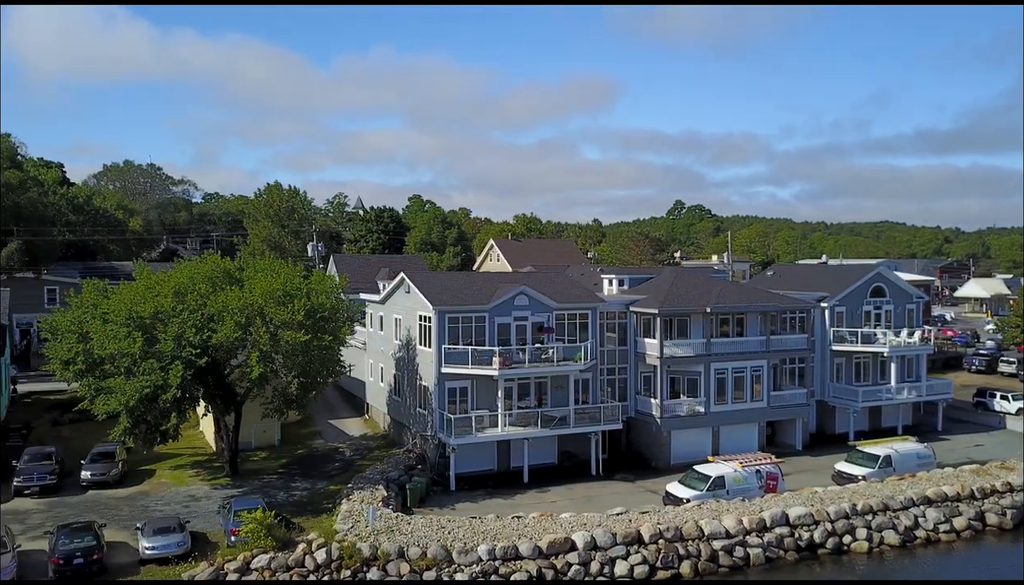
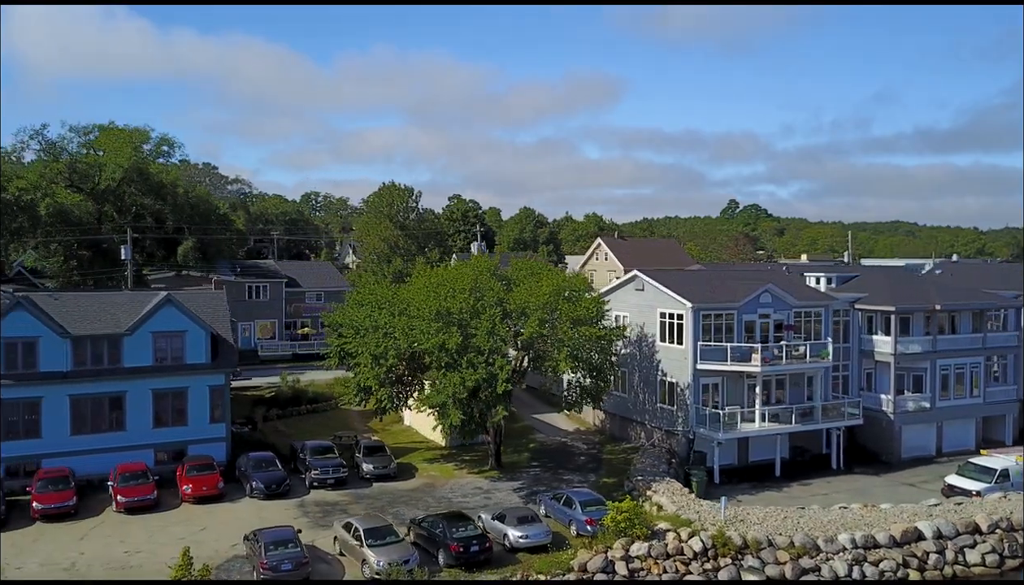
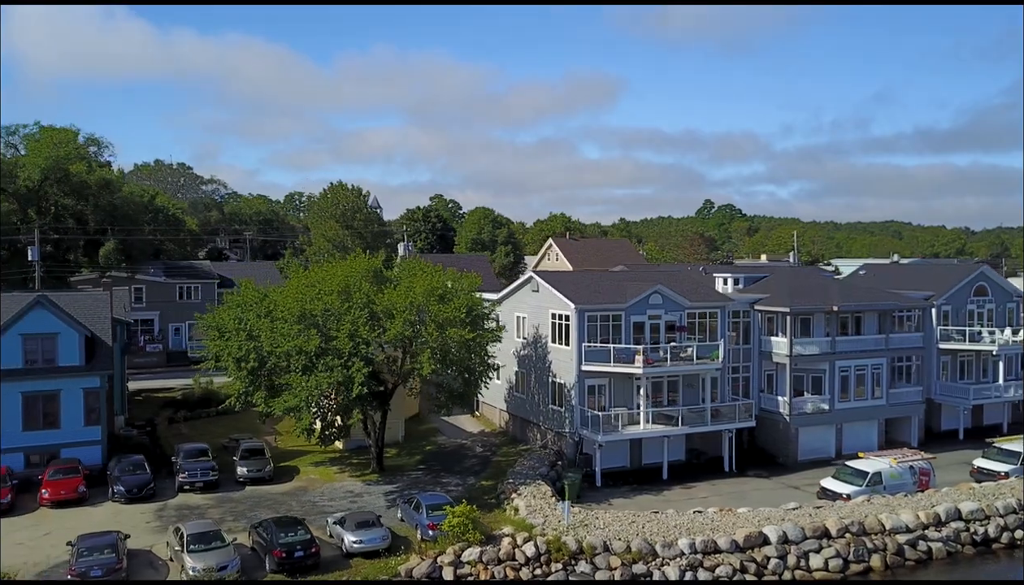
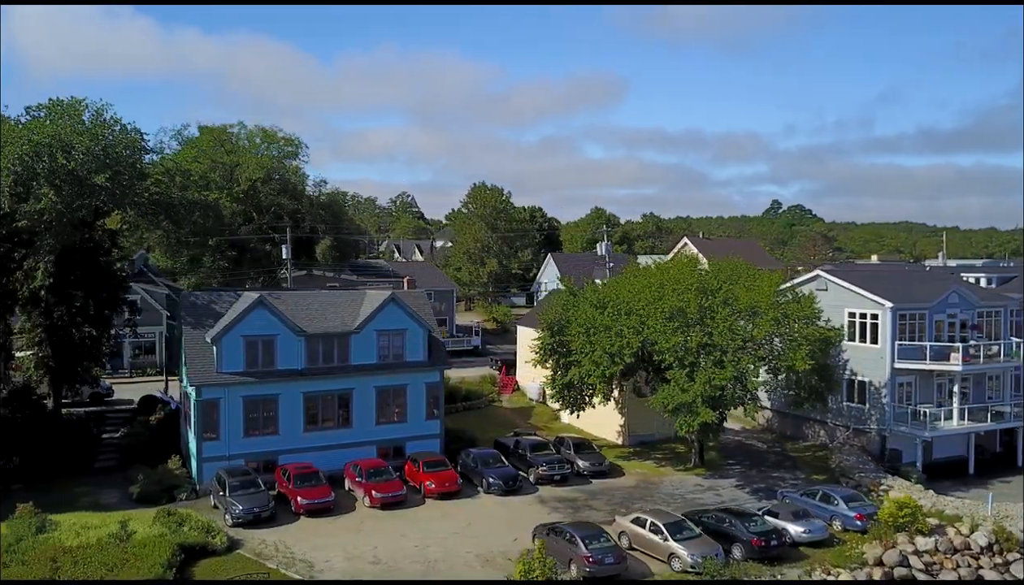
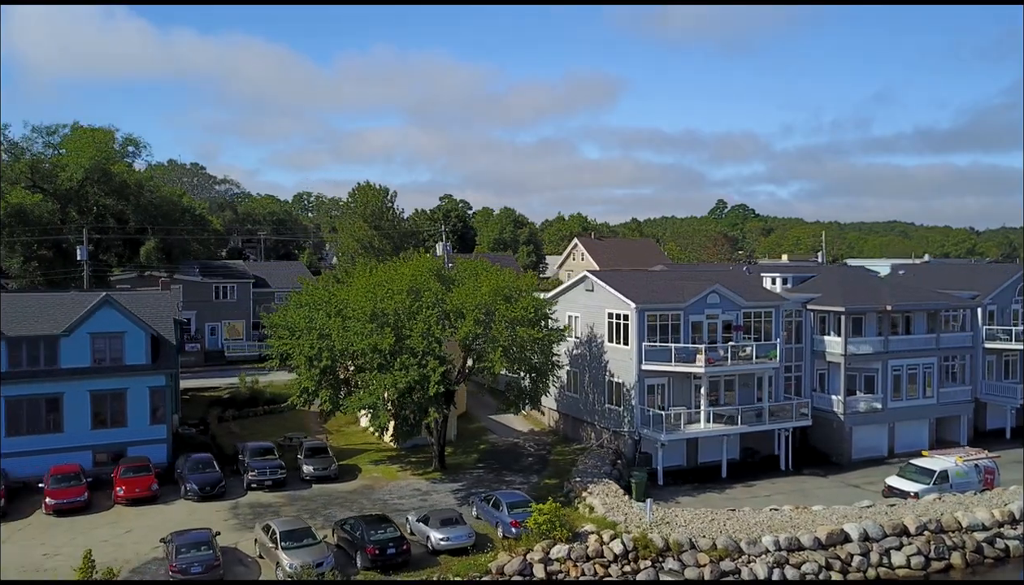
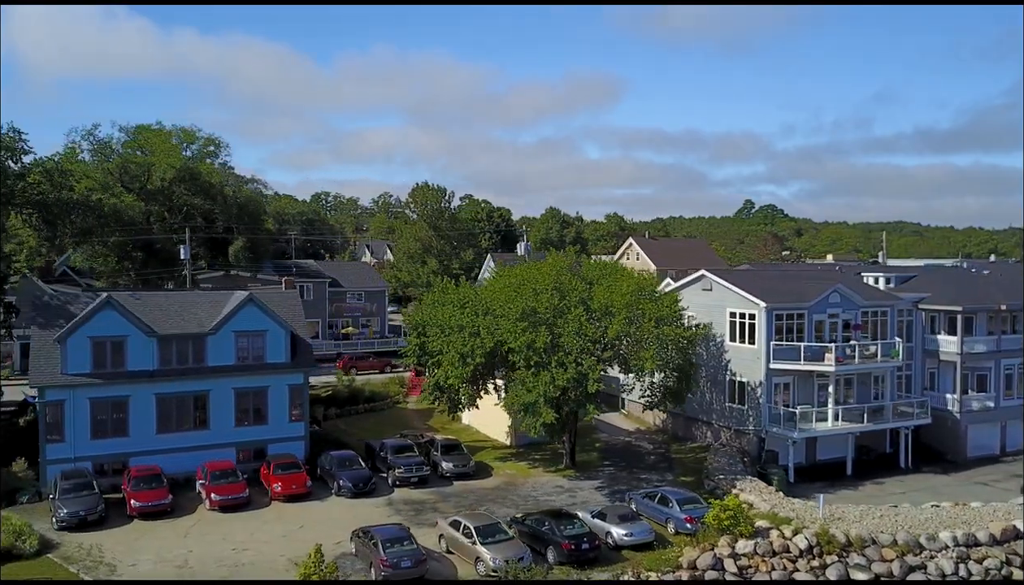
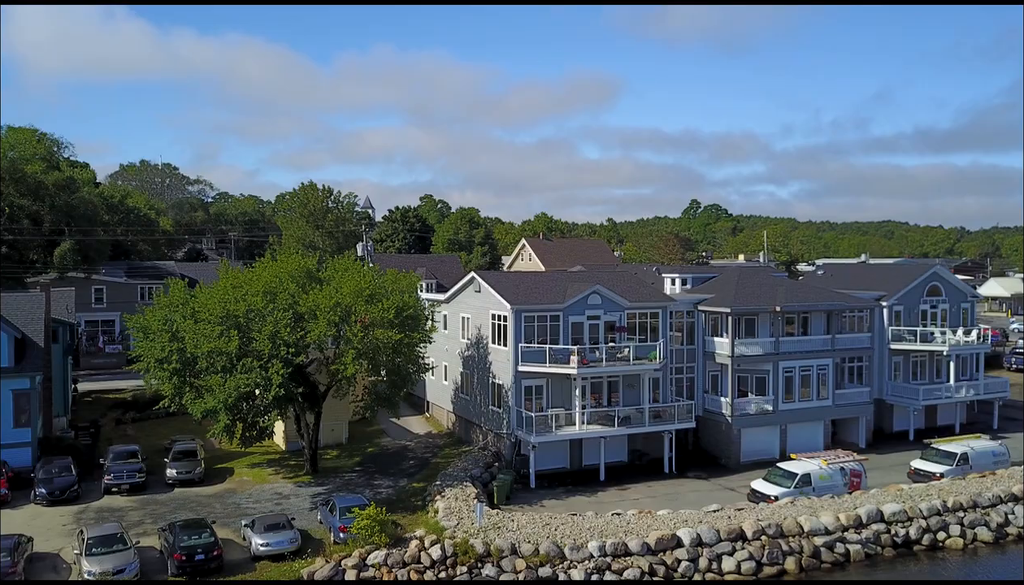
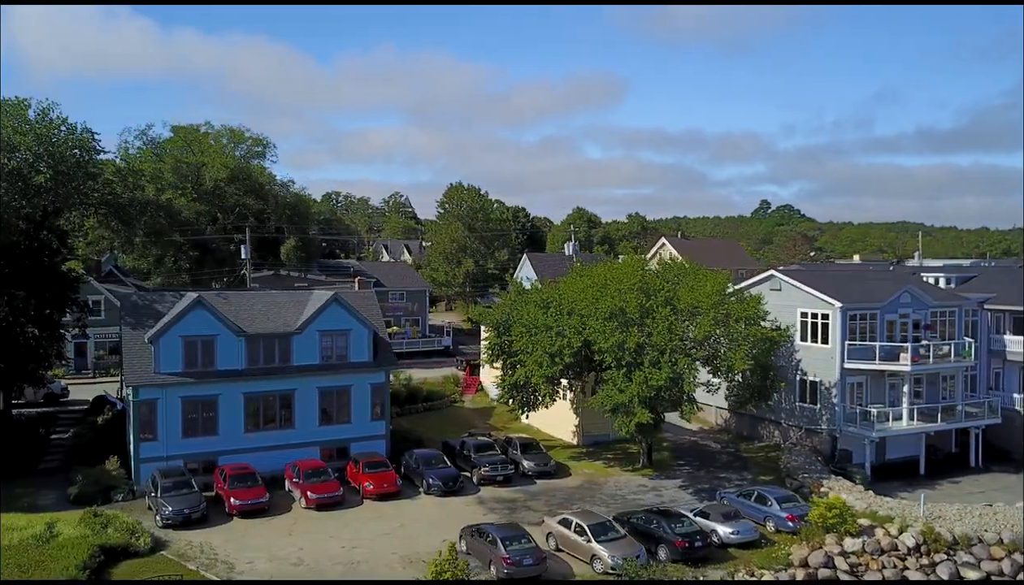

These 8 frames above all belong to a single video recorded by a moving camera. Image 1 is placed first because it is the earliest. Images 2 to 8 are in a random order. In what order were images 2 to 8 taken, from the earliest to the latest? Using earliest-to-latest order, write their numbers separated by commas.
7, 3, 5, 2, 6, 8, 4
